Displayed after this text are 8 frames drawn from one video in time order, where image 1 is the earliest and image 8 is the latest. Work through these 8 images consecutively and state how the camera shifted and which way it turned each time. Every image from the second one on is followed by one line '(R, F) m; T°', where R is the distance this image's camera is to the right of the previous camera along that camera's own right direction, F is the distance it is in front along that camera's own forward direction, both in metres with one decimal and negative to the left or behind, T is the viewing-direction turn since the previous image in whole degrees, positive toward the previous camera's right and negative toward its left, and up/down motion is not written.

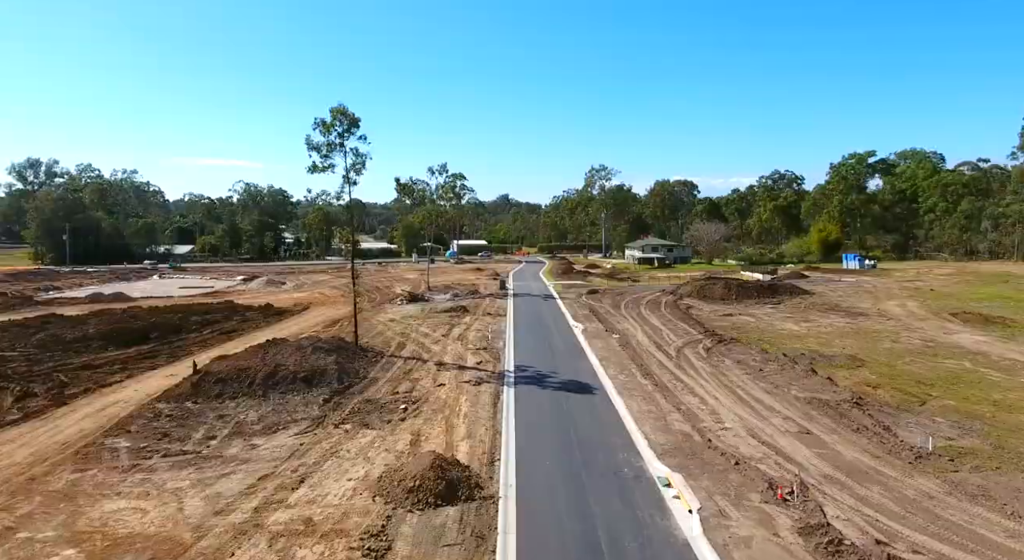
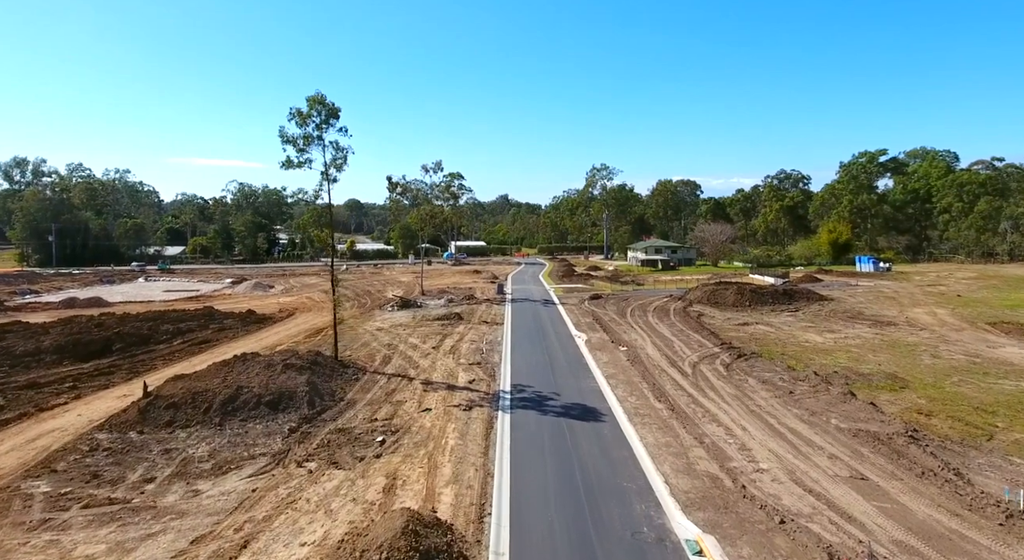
(+0.1, +1.6) m; 0°
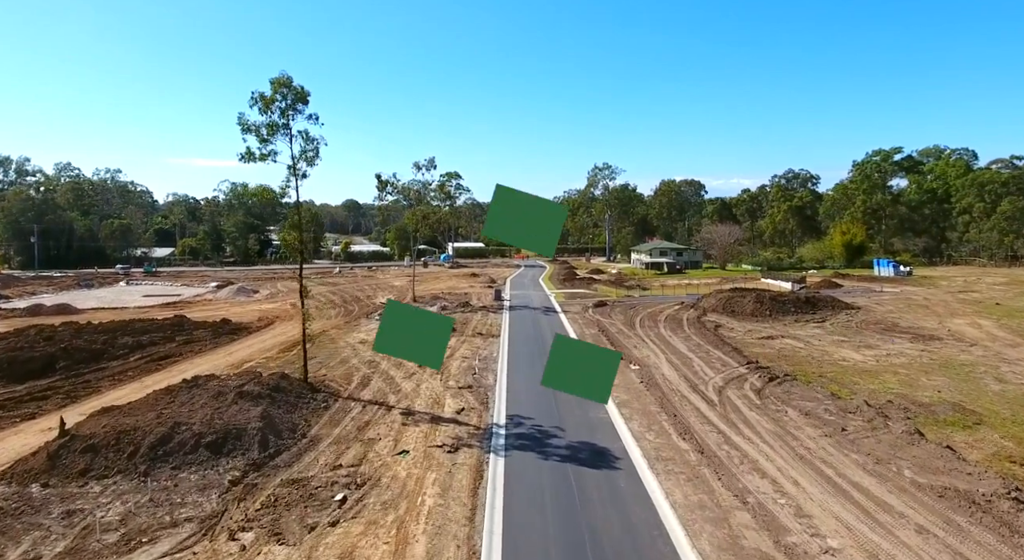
(+0.1, +1.9) m; 0°
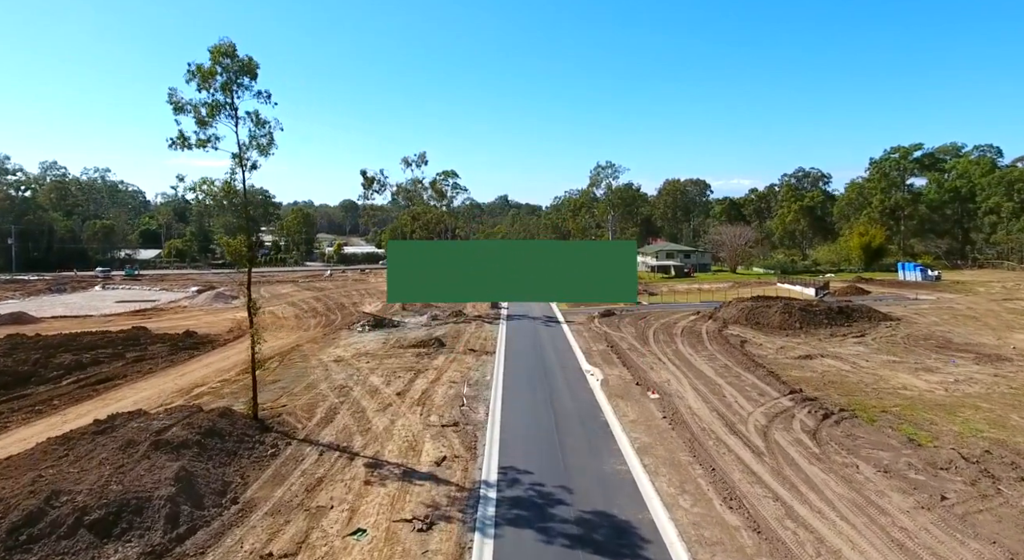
(+0.1, +2.3) m; 0°
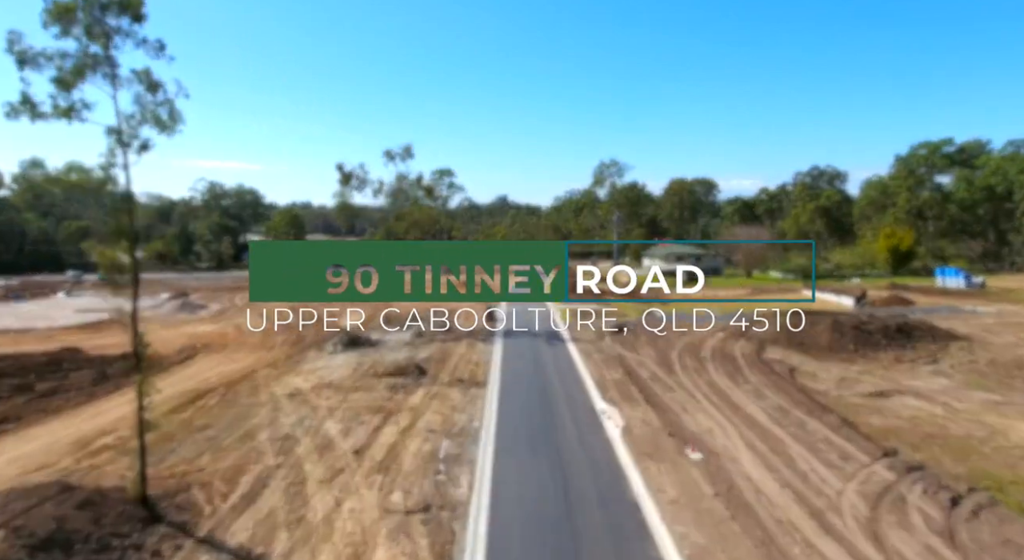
(+0.1, +3.0) m; 0°
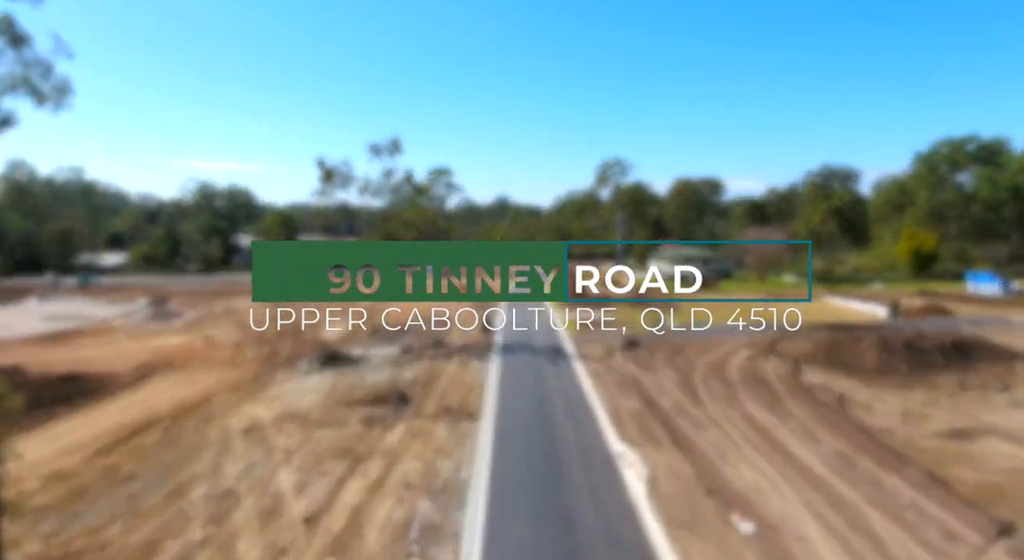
(0.0, +2.1) m; 0°
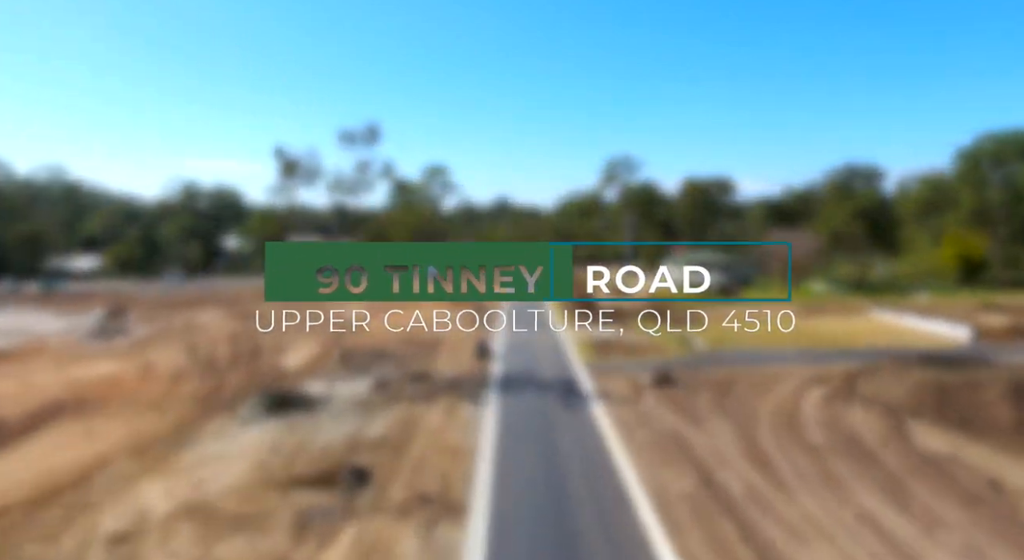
(0.0, +3.5) m; 0°
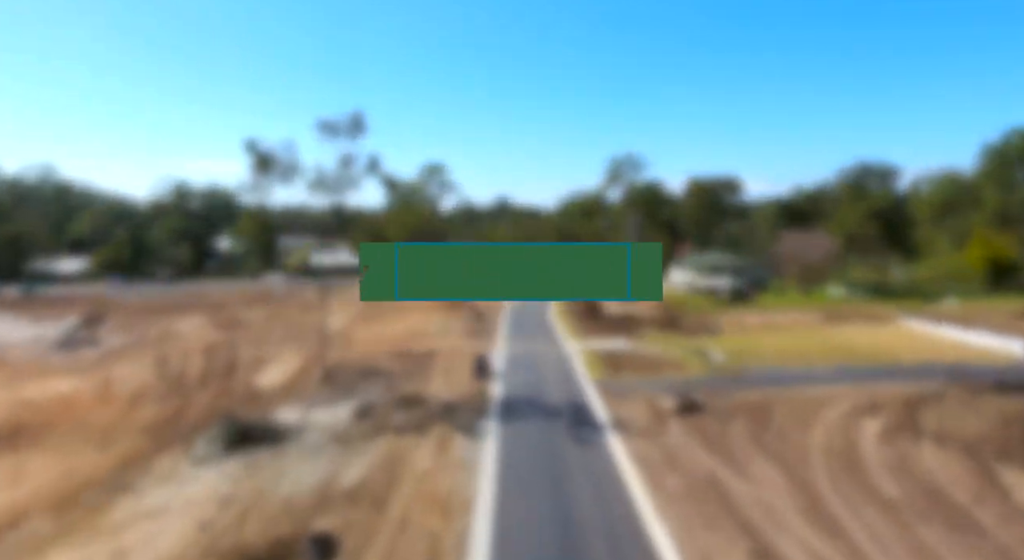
(0.0, +1.8) m; 0°
